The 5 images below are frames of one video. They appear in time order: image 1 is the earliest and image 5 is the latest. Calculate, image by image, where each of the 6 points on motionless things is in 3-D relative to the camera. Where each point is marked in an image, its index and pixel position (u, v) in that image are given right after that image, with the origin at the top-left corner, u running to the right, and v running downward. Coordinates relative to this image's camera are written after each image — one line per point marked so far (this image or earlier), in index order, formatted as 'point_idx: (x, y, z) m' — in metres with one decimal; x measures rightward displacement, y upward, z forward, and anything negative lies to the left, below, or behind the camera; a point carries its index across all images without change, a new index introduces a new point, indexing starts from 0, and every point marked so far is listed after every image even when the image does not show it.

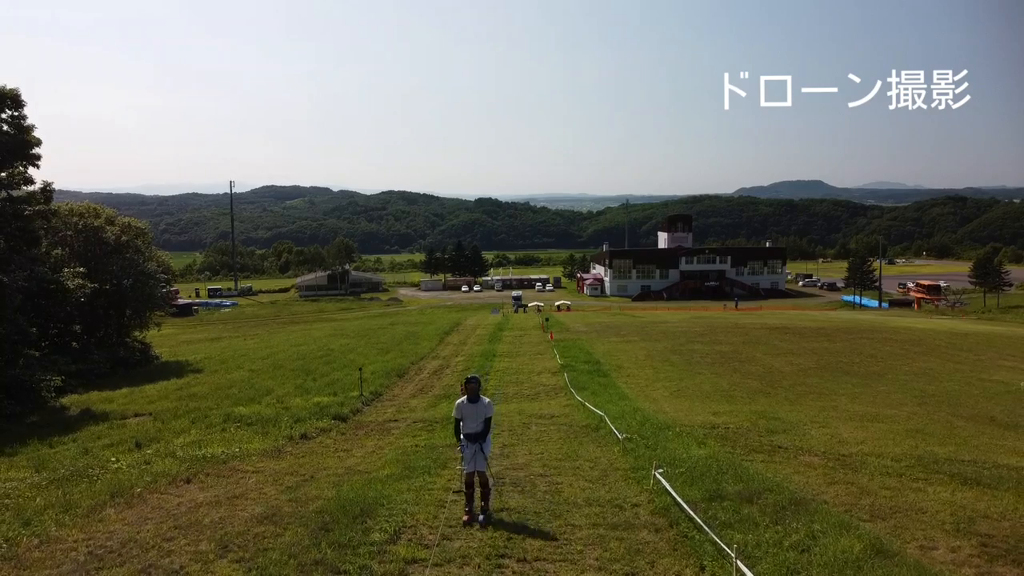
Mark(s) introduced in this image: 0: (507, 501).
0: (-0.1, -2.2, +6.2) m
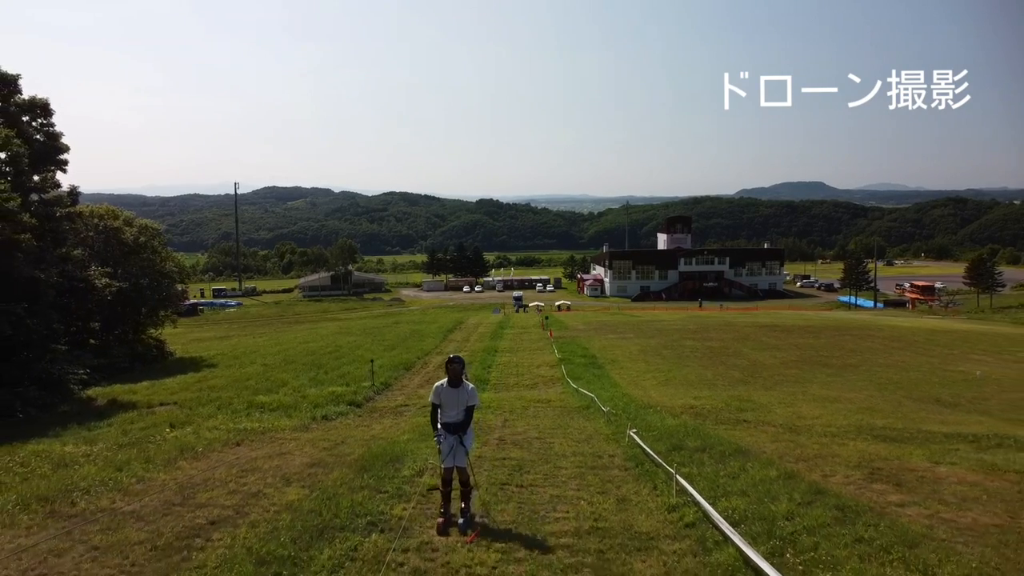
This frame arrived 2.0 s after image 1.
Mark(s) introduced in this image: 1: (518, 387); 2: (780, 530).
0: (-0.1, -2.1, +7.6) m
1: (+0.2, -2.7, +16.1) m
2: (+1.9, -1.7, +4.3) m
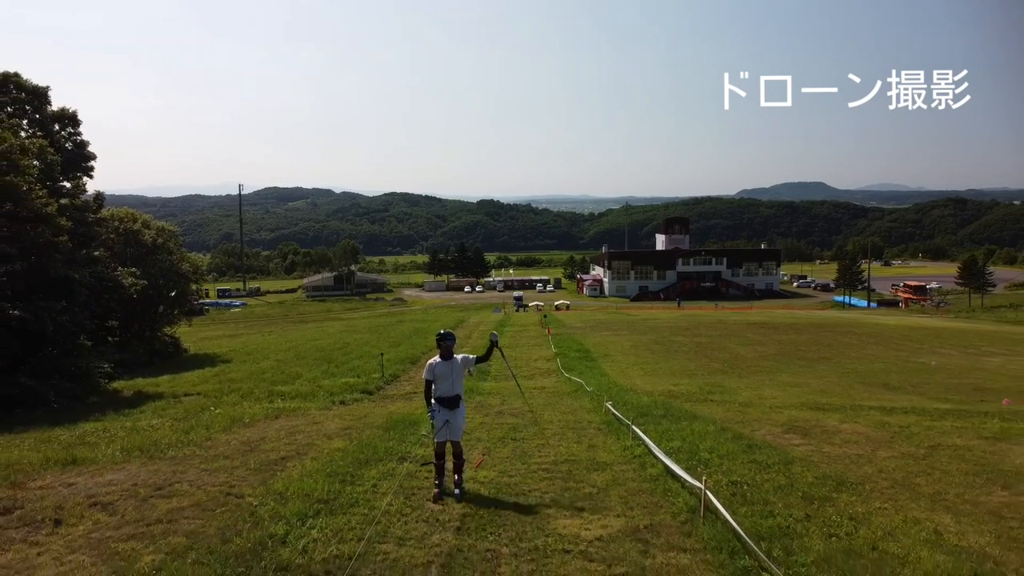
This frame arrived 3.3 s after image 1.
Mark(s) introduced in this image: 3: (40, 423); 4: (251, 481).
0: (-0.1, -2.0, +9.3) m
1: (+0.1, -2.6, +17.8) m
2: (+1.9, -1.7, +5.9) m
3: (-9.9, -2.8, +12.2) m
4: (-2.4, -1.8, +5.5) m
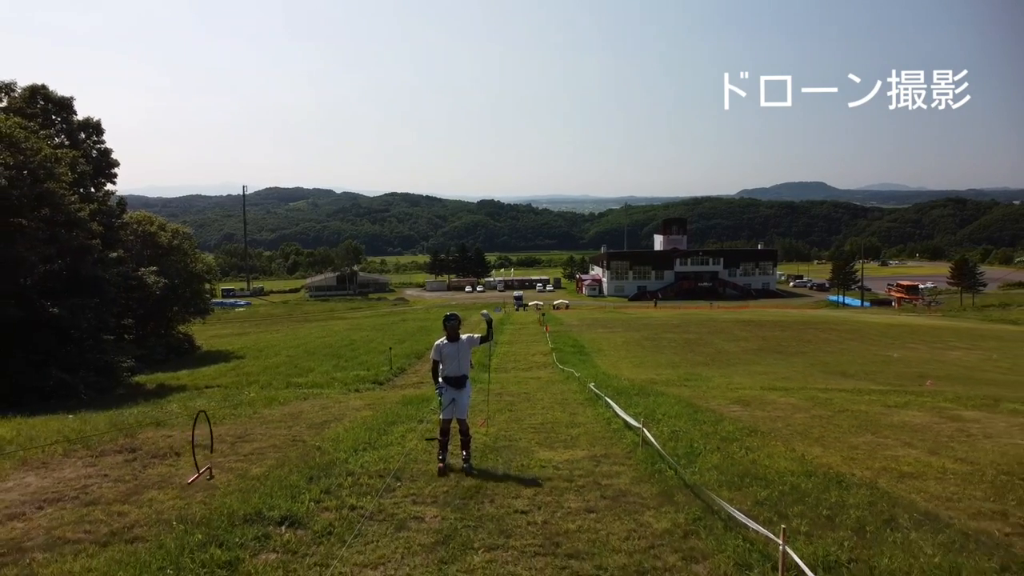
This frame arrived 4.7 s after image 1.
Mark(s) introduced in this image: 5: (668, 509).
0: (-0.2, -2.0, +10.9) m
1: (+0.1, -2.6, +19.4) m
2: (+1.8, -1.6, +7.6) m
3: (-9.9, -2.8, +13.9) m
4: (-2.5, -1.8, +7.2) m
5: (+1.0, -1.5, +3.9) m
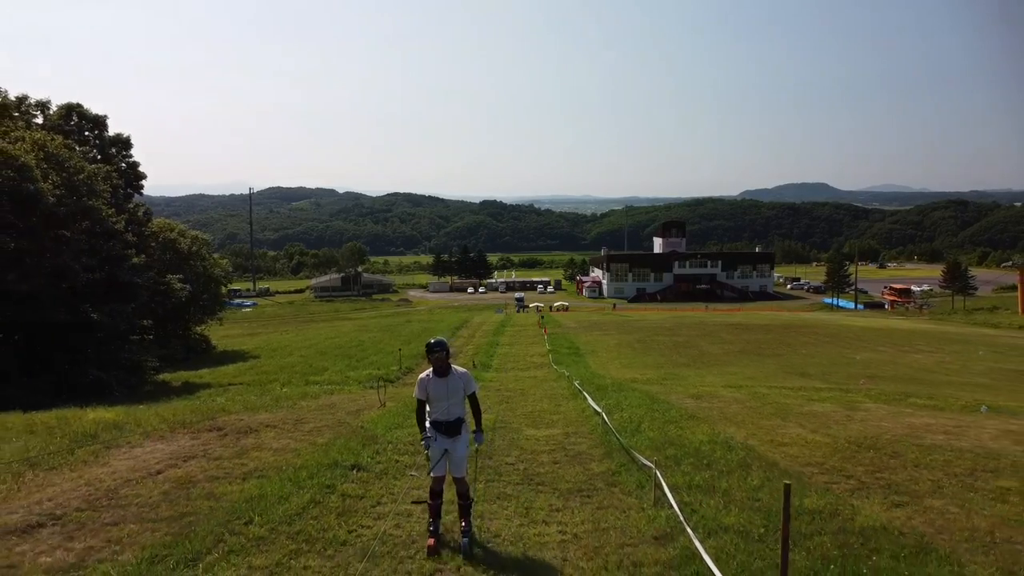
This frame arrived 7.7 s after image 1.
0: (-0.2, -2.3, +13.0) m
1: (0.0, -2.9, +21.5) m
2: (+1.7, -1.9, +9.6) m
3: (-10.0, -3.0, +15.9) m
4: (-2.5, -2.0, +9.2) m
5: (+0.9, -1.7, +6.0) m
